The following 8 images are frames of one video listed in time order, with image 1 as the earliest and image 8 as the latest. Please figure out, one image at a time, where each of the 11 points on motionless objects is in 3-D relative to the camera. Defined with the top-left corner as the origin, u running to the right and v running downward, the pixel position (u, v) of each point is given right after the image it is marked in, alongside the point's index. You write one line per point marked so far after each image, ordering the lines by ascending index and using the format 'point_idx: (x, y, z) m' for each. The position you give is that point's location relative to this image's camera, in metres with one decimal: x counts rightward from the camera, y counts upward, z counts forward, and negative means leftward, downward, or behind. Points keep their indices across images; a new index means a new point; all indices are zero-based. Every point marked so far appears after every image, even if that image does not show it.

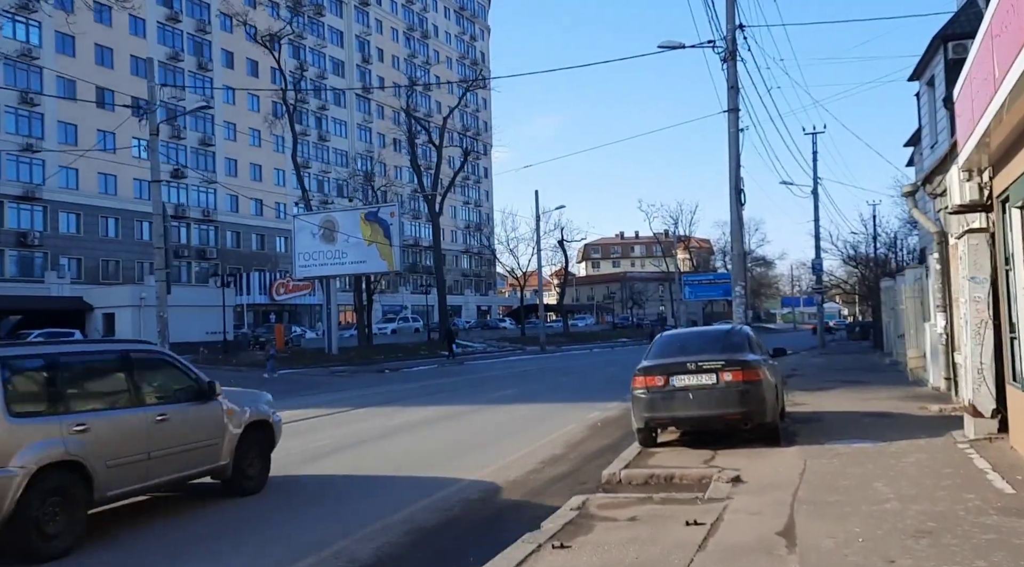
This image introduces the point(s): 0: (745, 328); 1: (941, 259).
0: (+2.8, -0.5, +12.7) m
1: (+5.9, +0.3, +14.4) m
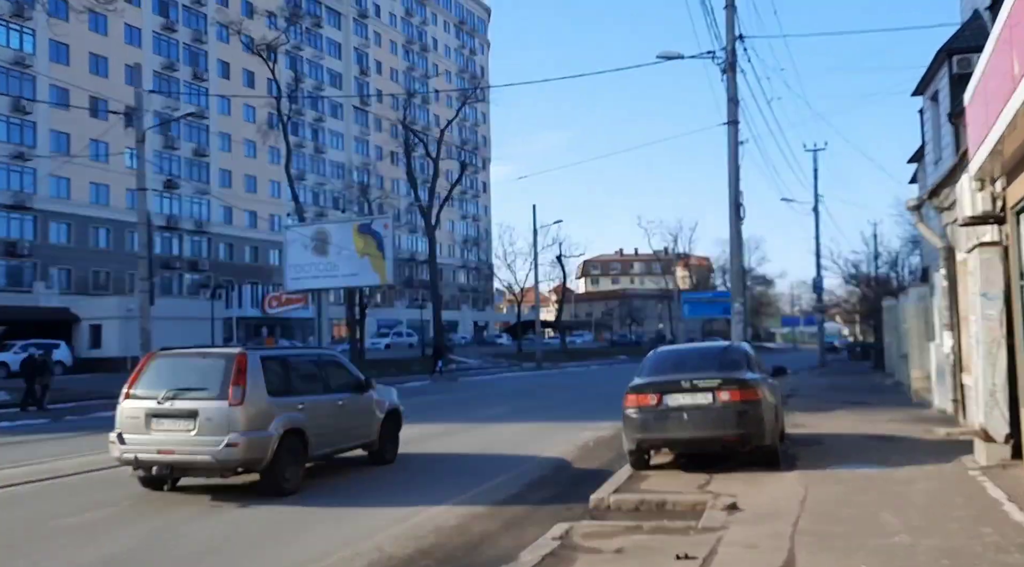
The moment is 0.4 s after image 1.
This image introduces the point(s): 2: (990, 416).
0: (+2.6, -0.7, +12.1) m
1: (+5.7, +0.1, +13.9) m
2: (+4.3, -1.2, +9.6) m
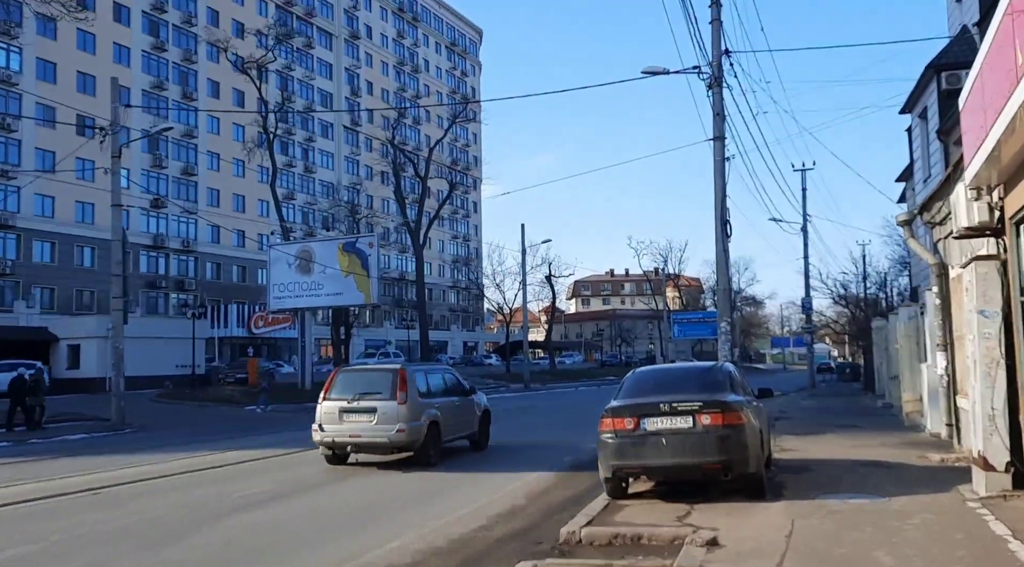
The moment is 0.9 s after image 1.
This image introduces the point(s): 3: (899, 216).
0: (+2.3, -0.9, +11.4) m
1: (+5.4, -0.1, +13.3) m
2: (+4.0, -1.3, +8.9) m
3: (+5.2, +0.9, +14.2) m
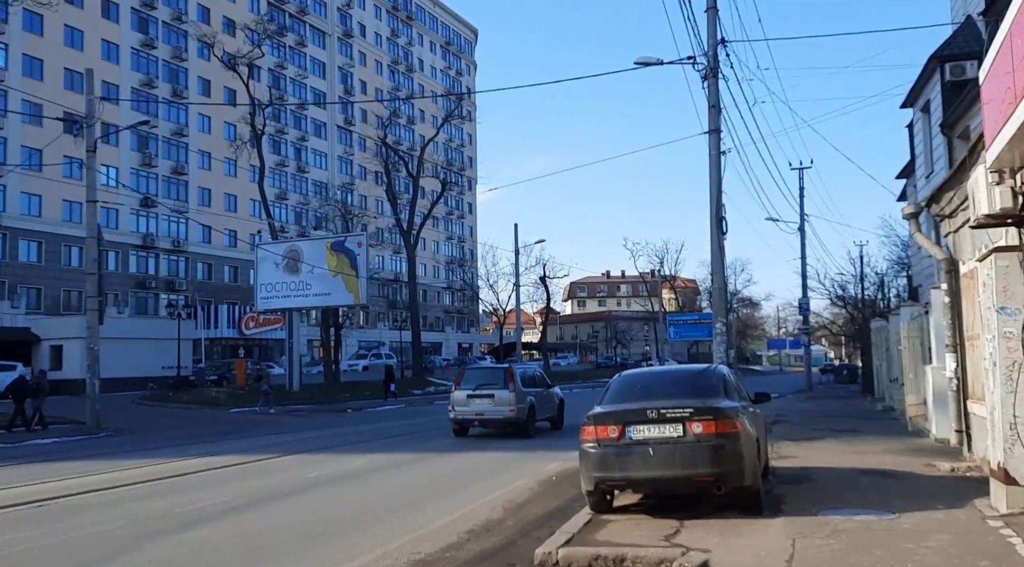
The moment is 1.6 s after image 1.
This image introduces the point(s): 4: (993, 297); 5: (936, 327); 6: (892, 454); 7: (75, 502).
0: (+2.1, -0.9, +10.6) m
1: (+5.2, -0.1, +12.4) m
2: (+3.8, -1.3, +8.1) m
3: (+5.0, +1.0, +13.4) m
4: (+3.8, -0.1, +8.3) m
5: (+6.3, -0.7, +15.8) m
6: (+5.3, -2.4, +14.8) m
7: (-4.6, -2.3, +11.2) m
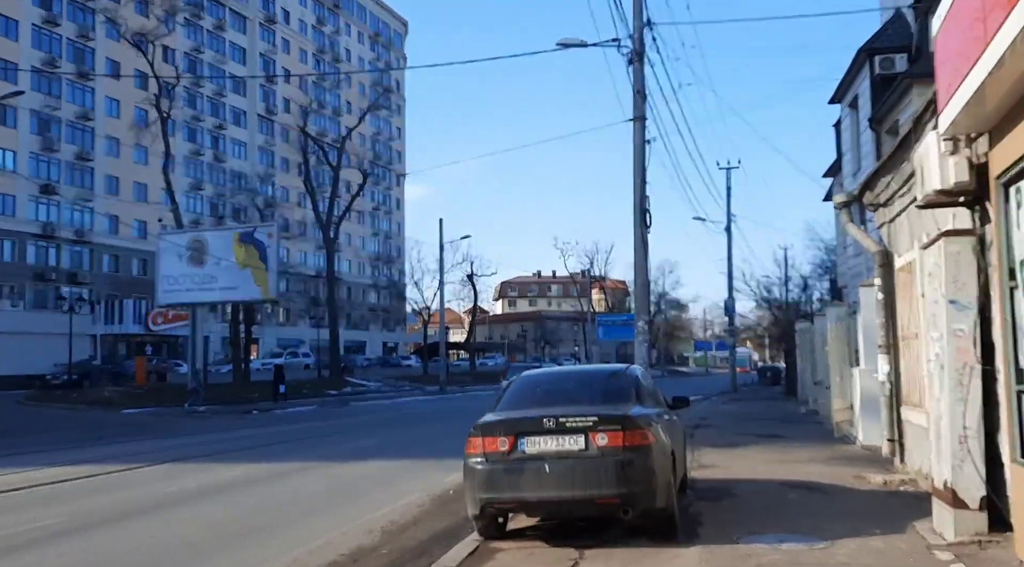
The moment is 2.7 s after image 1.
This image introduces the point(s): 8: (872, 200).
0: (+1.0, -0.8, +9.3) m
1: (+4.0, 0.0, +11.4) m
2: (+2.9, -1.2, +6.9) m
3: (+3.8, +1.0, +12.3) m
4: (+2.9, 0.0, +7.2) m
5: (+5.0, -0.6, +14.9) m
6: (+4.0, -2.3, +13.8) m
7: (-5.7, -2.1, +9.5) m
8: (+3.9, +0.9, +11.6) m
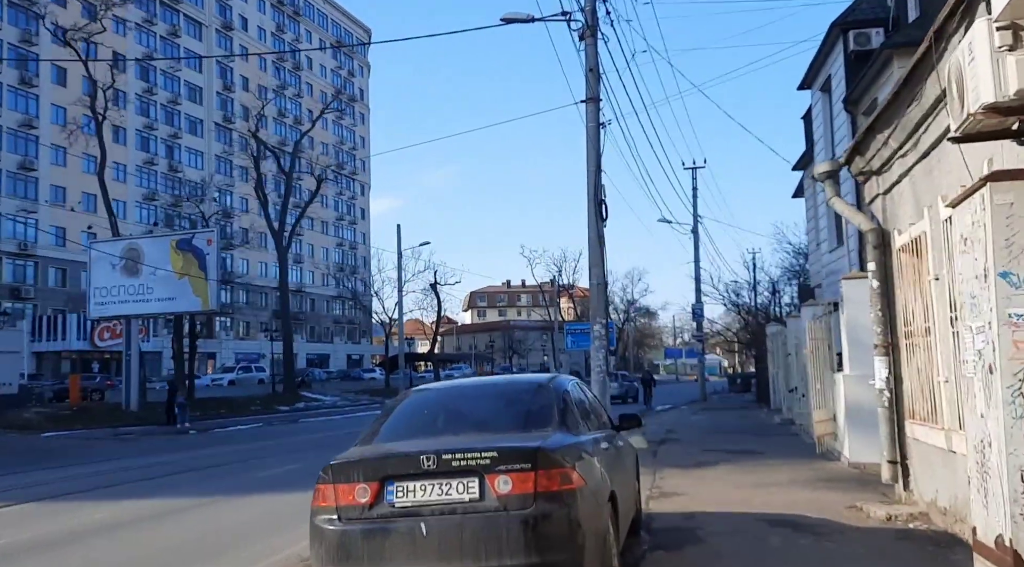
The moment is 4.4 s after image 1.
0: (+0.3, -0.7, +7.1) m
1: (+3.2, +0.1, +9.2) m
2: (+2.3, -1.1, +4.8) m
3: (+3.0, +1.1, +10.2) m
4: (+2.2, +0.1, +5.0) m
5: (+4.1, -0.5, +12.7) m
6: (+3.1, -2.2, +11.6) m
7: (-6.4, -2.1, +7.1) m
8: (+3.1, +1.0, +9.5) m
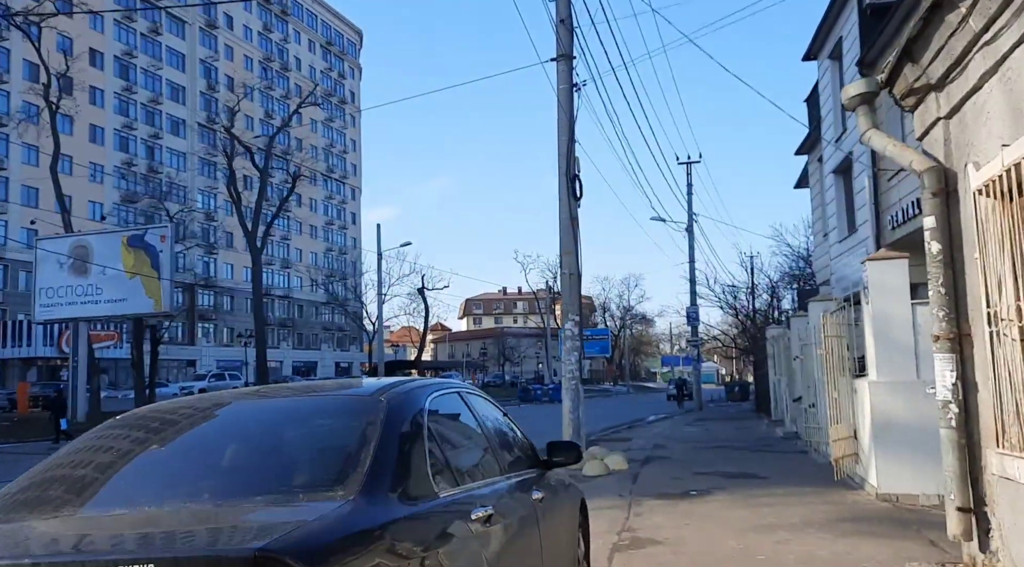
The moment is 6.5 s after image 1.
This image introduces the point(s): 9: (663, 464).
0: (-0.3, -0.4, +4.2) m
1: (+2.6, +0.3, +6.3) m
2: (+1.6, -0.8, +1.8) m
3: (+2.3, +1.3, +7.3) m
4: (+1.6, +0.4, +2.1) m
5: (+3.5, -0.3, +9.8) m
6: (+2.5, -2.0, +8.7) m
7: (-7.0, -1.9, +4.2) m
8: (+2.5, +1.3, +6.6) m
9: (+2.2, -2.6, +15.3) m
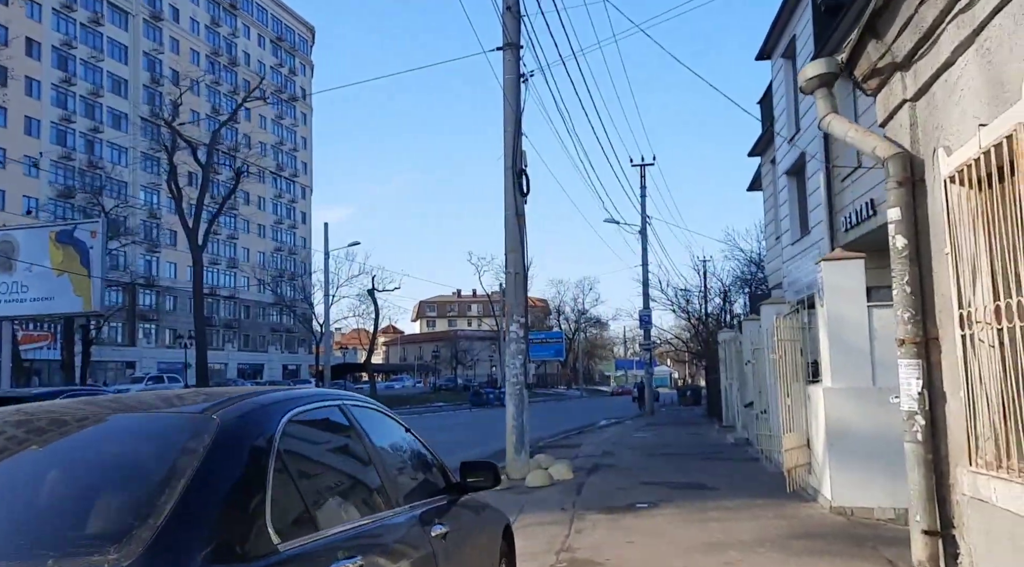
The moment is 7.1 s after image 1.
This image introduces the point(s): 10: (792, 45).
0: (-0.6, -0.4, +3.5) m
1: (+2.2, +0.3, +5.7) m
2: (+1.4, -0.8, +1.2) m
3: (+1.9, +1.3, +6.7) m
4: (+1.4, +0.4, +1.5) m
5: (+2.9, -0.3, +9.3) m
6: (+2.0, -2.0, +8.0) m
7: (-7.4, -1.8, +3.1) m
8: (+2.1, +1.3, +6.0) m
9: (+1.4, -2.6, +14.6) m
10: (+5.3, +4.5, +19.8) m
